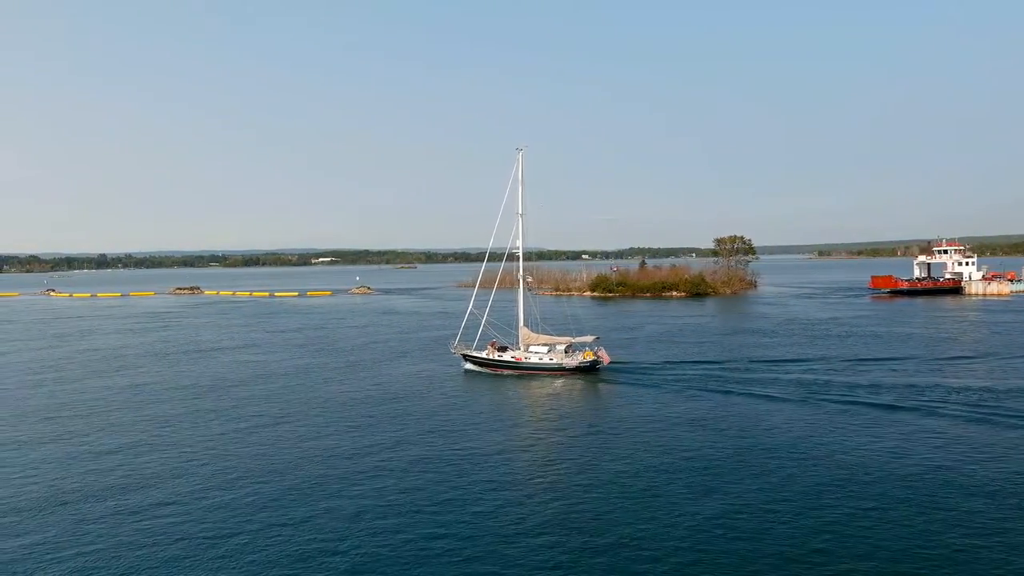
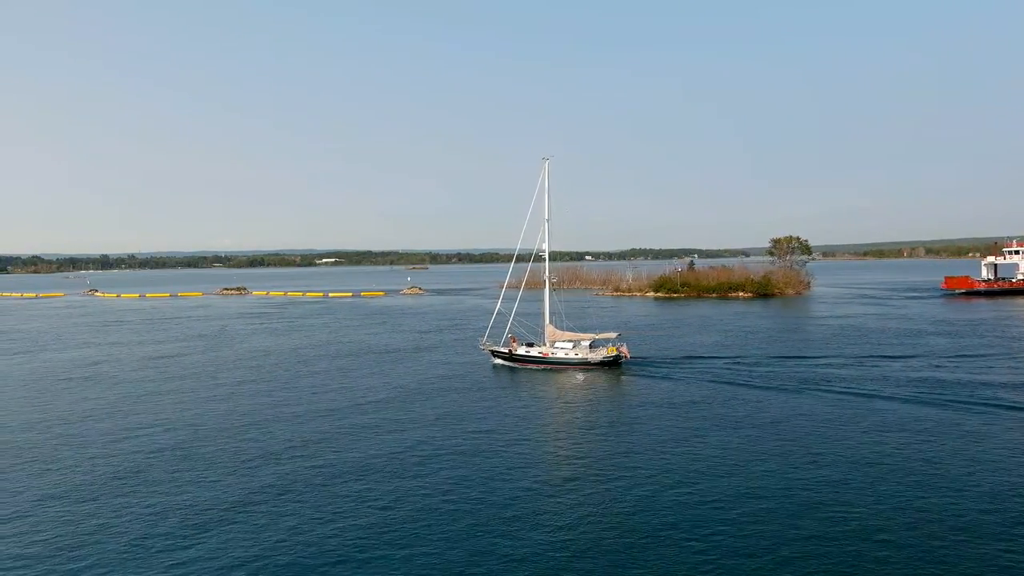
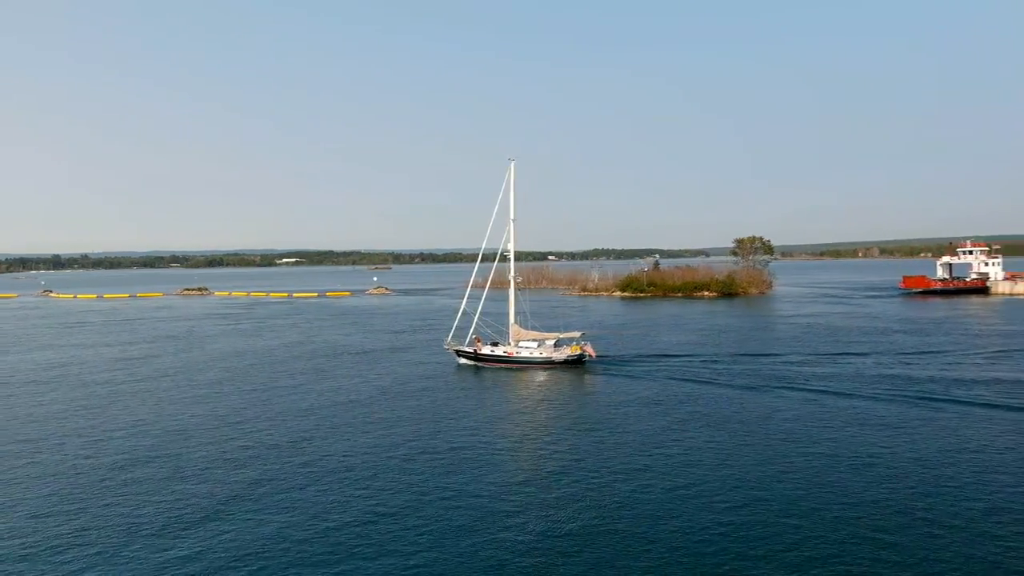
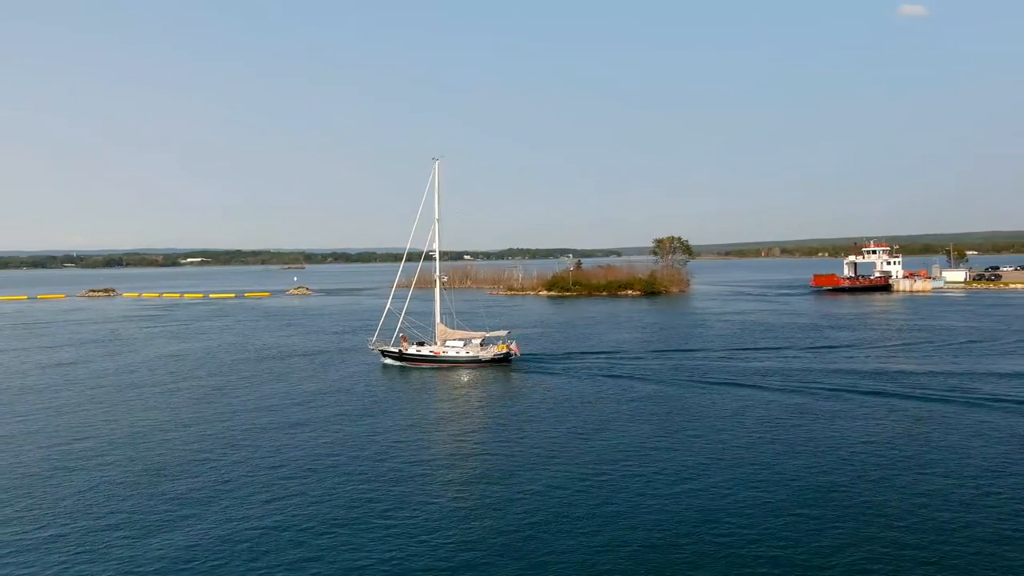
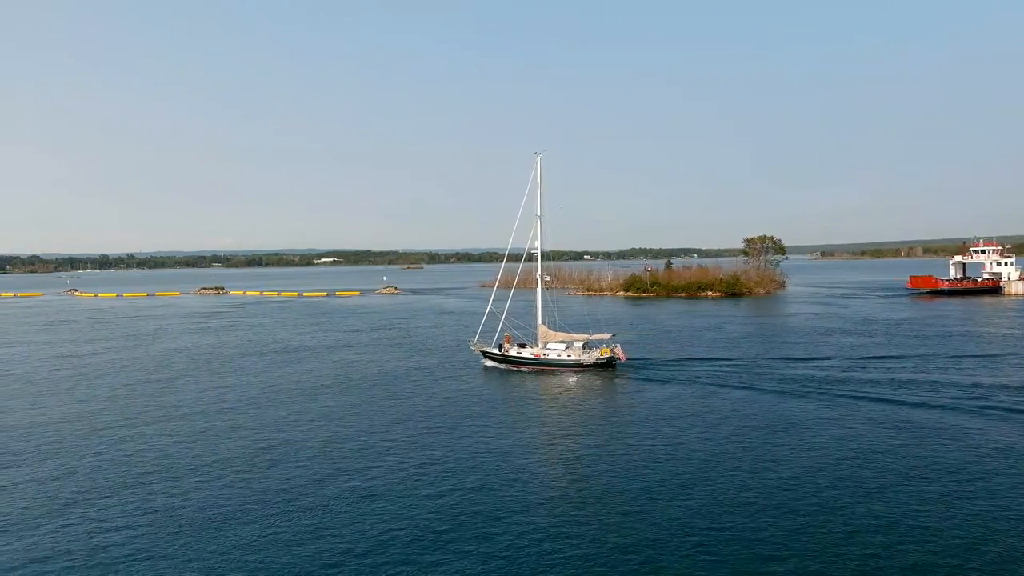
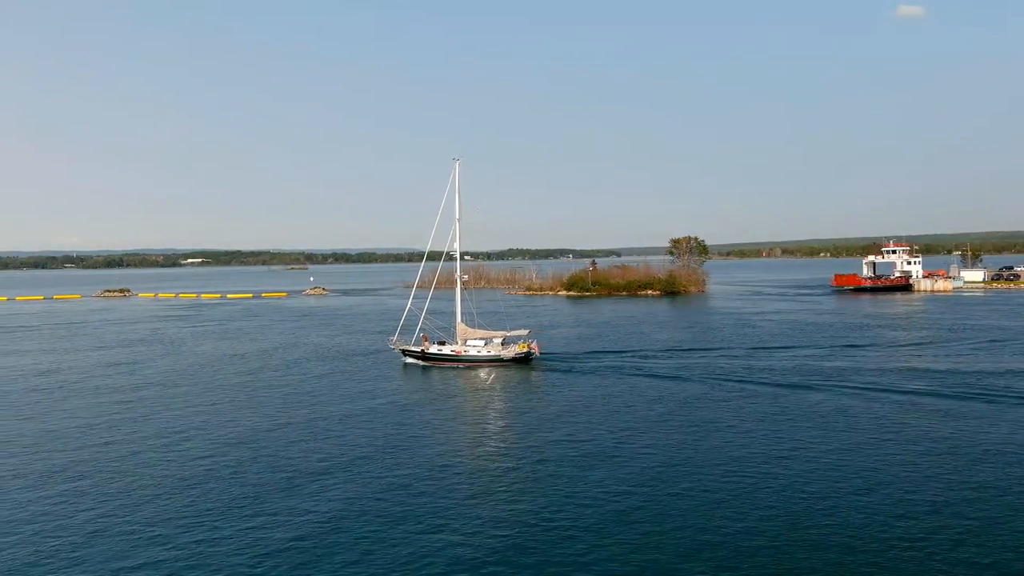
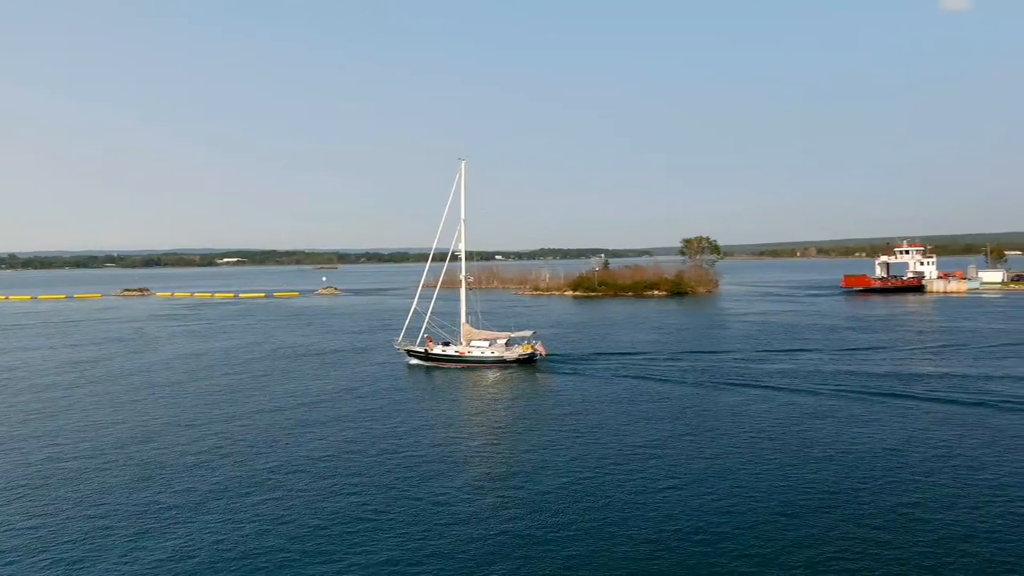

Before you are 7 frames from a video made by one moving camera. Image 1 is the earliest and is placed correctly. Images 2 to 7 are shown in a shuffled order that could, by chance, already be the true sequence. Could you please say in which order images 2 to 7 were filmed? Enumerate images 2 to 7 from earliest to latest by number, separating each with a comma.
5, 2, 3, 7, 4, 6
